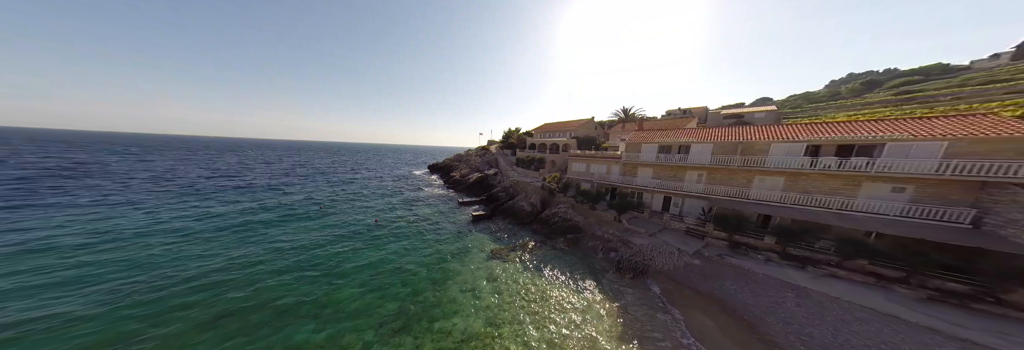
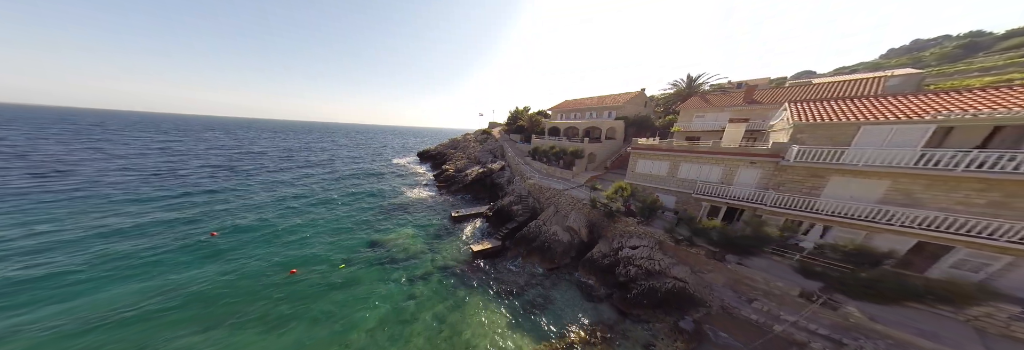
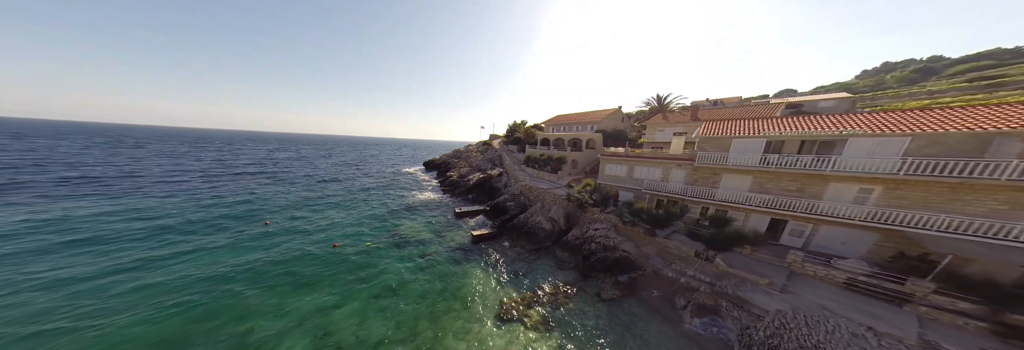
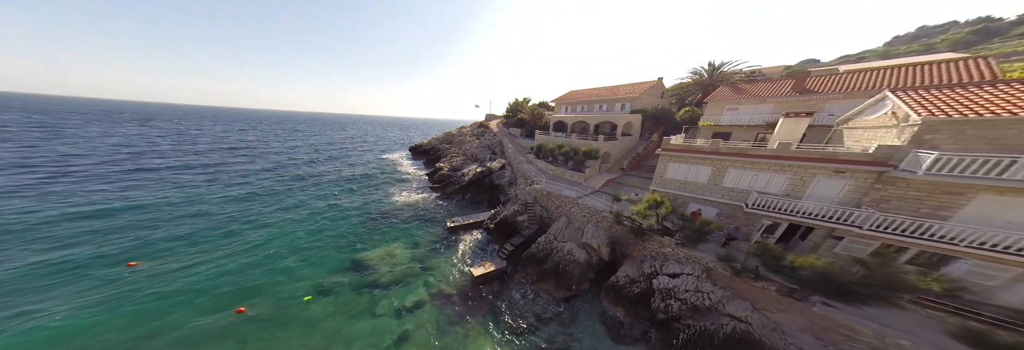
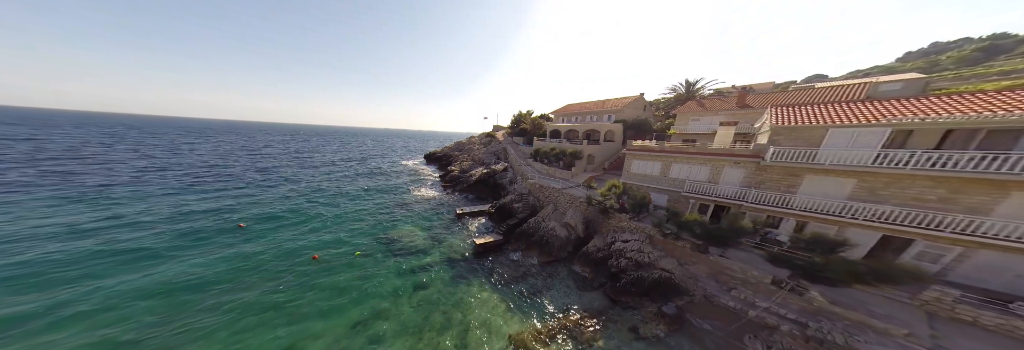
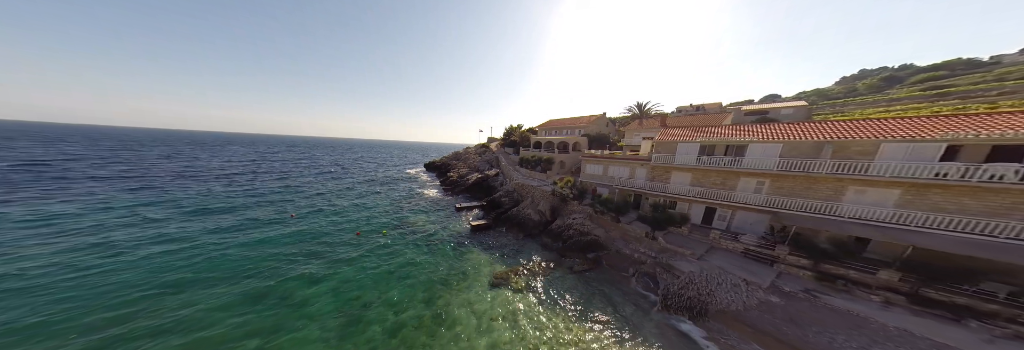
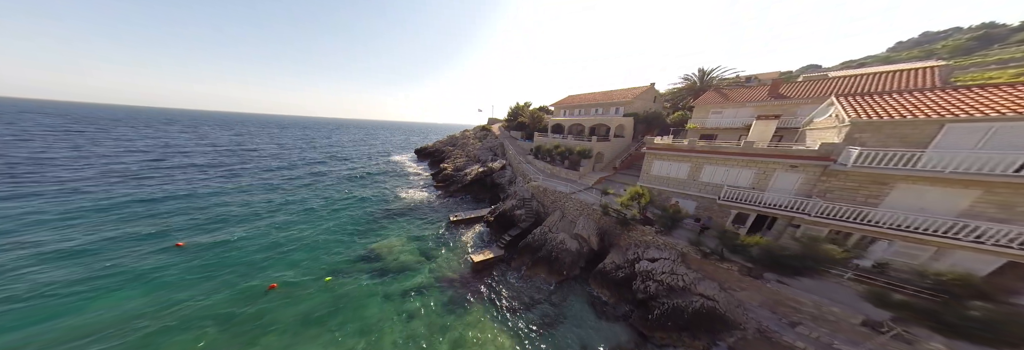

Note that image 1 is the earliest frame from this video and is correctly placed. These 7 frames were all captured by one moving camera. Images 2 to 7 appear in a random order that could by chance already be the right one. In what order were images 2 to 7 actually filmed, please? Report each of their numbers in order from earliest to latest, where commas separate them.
6, 3, 5, 2, 7, 4
